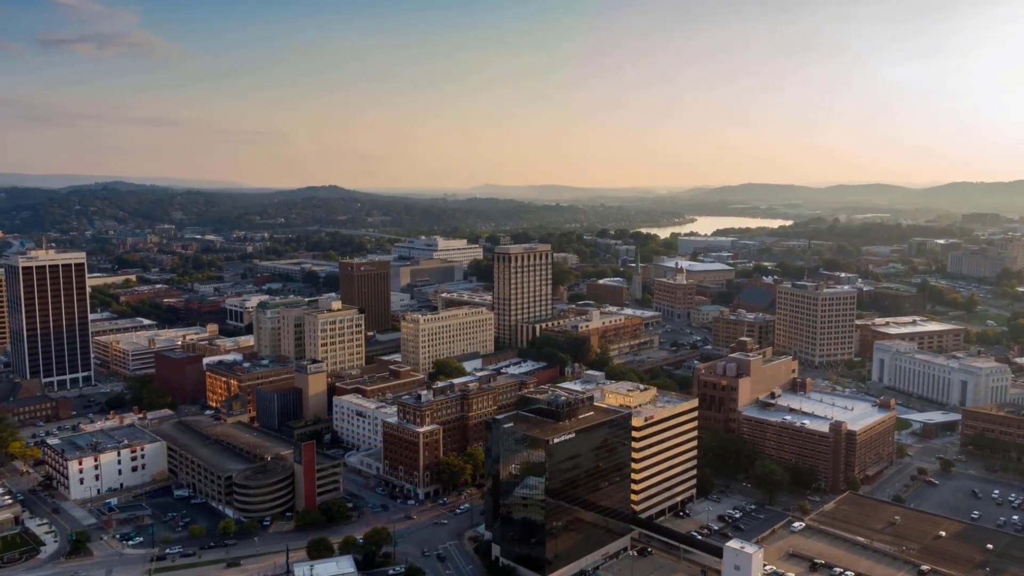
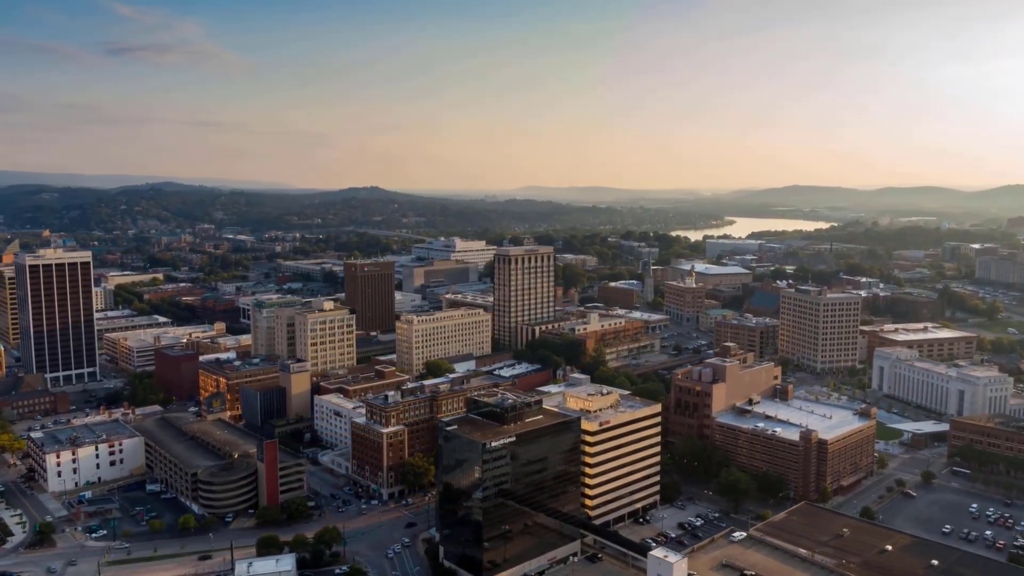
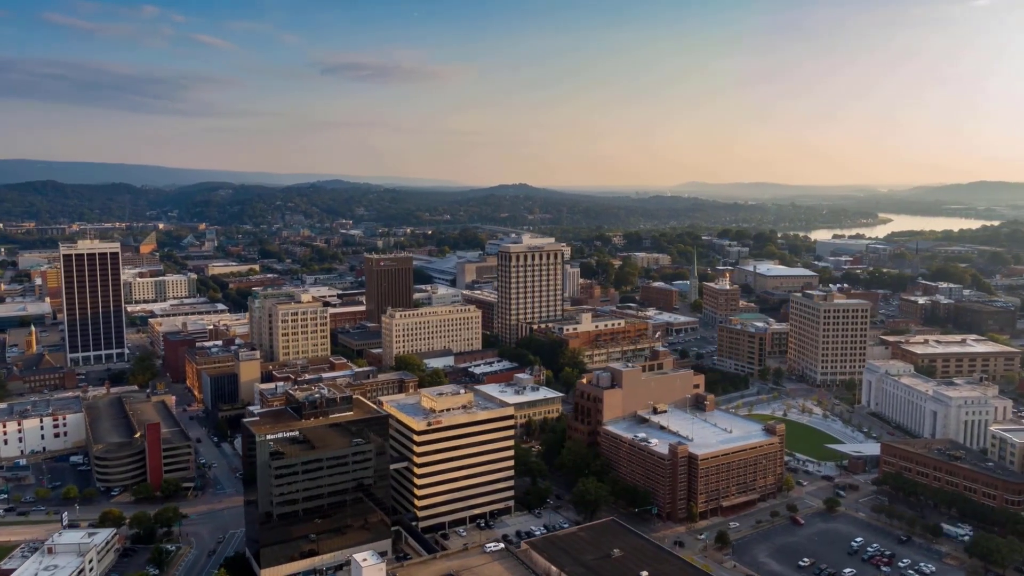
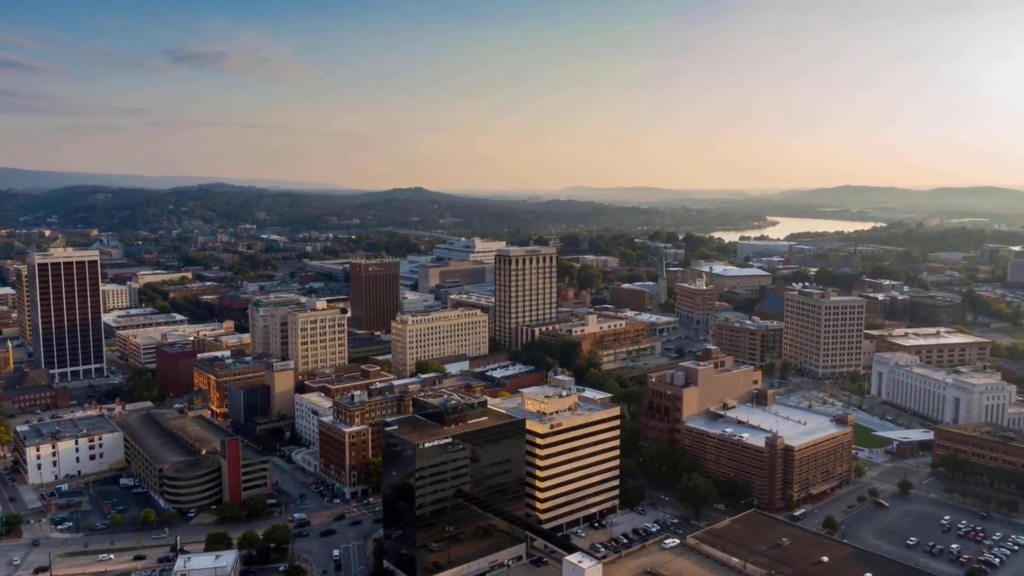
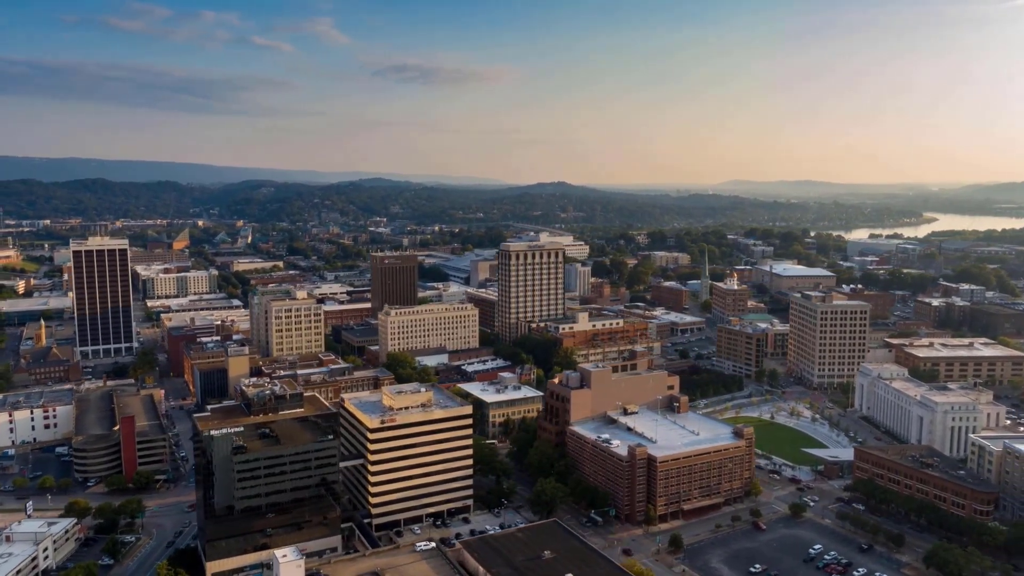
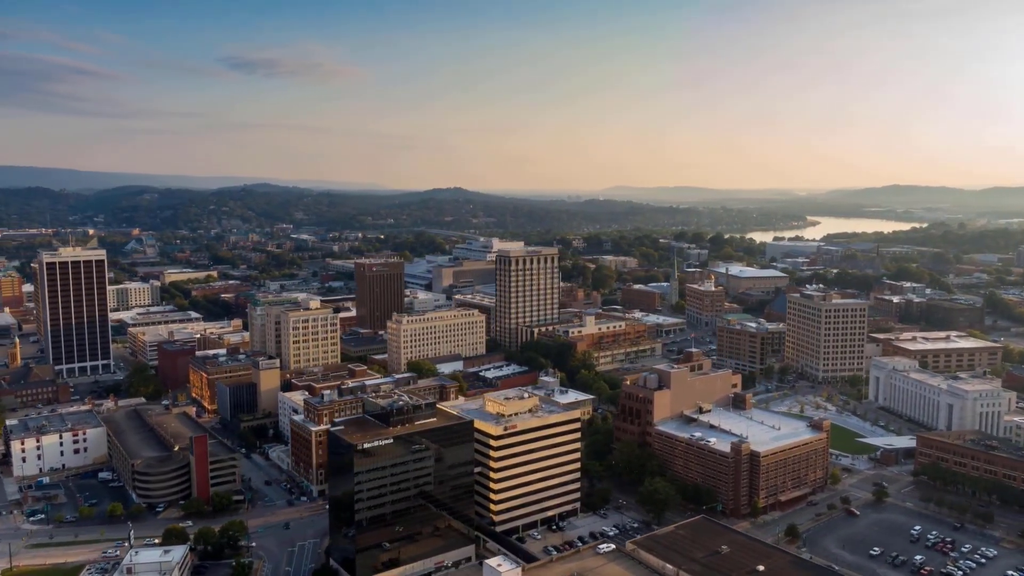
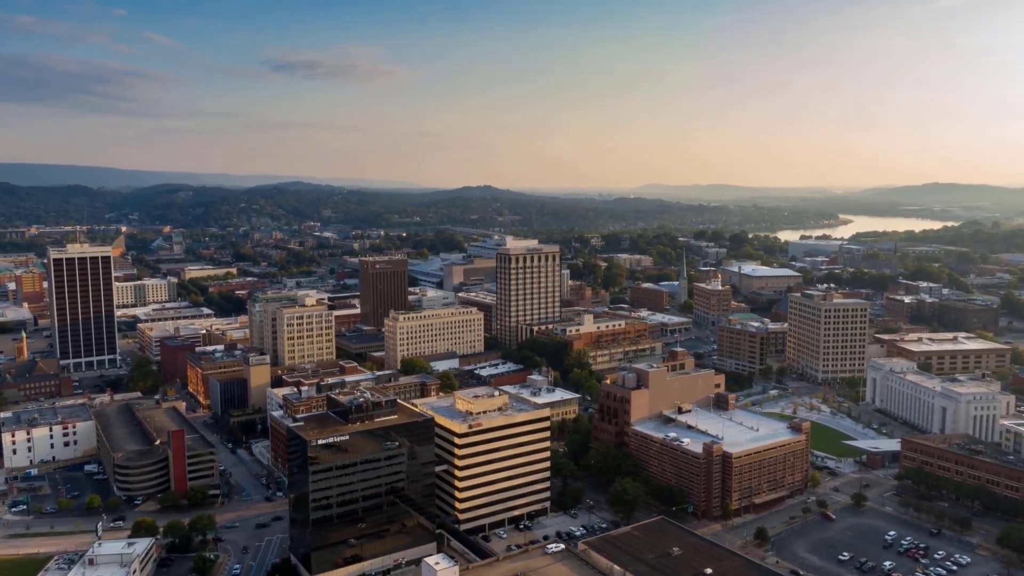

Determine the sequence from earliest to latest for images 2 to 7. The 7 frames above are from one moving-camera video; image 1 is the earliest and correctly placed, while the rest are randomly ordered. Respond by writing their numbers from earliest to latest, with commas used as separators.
2, 4, 6, 7, 3, 5
